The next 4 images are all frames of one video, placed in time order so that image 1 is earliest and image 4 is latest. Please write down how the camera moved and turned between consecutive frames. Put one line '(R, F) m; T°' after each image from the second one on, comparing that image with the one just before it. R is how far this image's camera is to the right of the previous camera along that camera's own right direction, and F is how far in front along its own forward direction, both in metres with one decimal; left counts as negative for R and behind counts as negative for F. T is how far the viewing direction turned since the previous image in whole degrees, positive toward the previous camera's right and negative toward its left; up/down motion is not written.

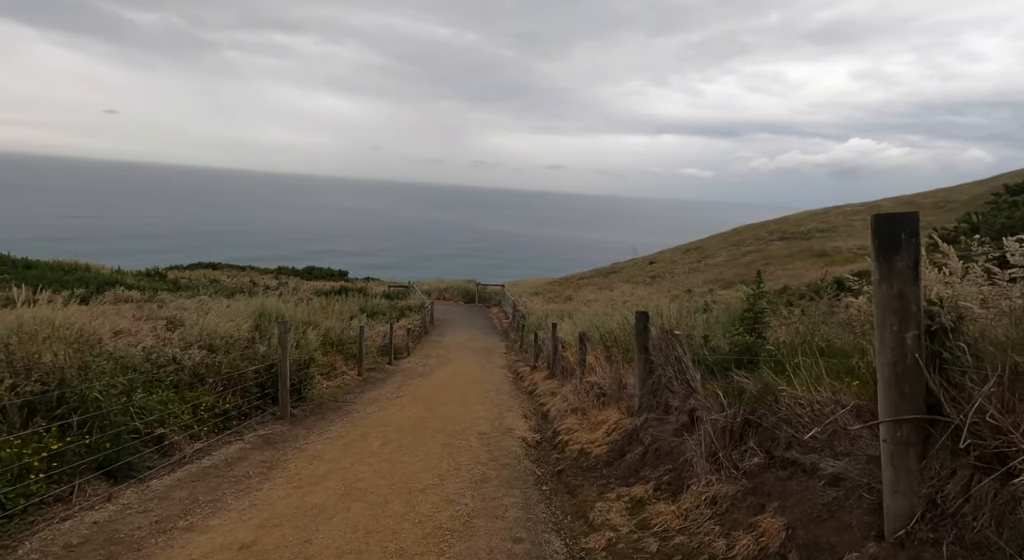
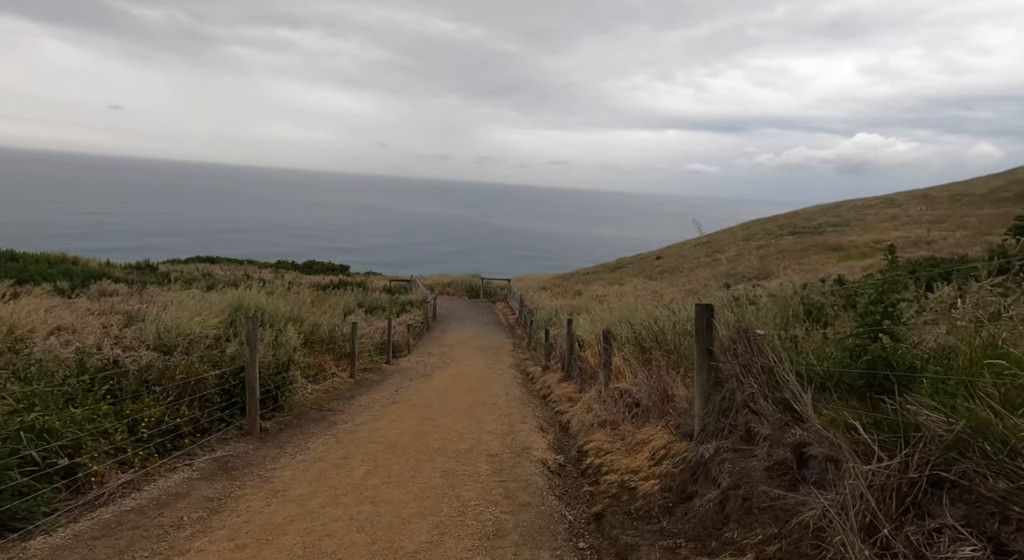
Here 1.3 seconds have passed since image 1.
(-0.1, +1.6) m; 0°
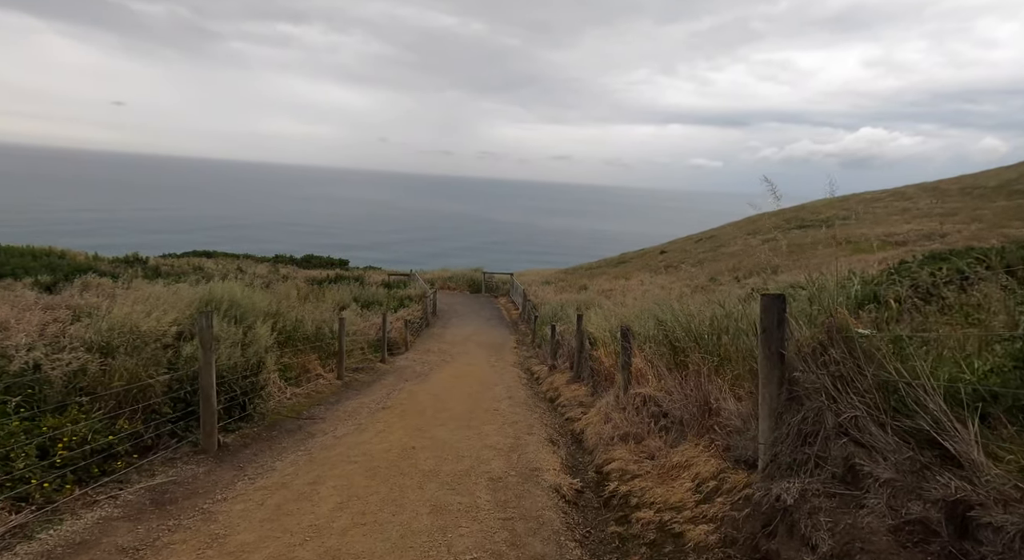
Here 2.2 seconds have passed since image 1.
(0.0, +1.3) m; 0°
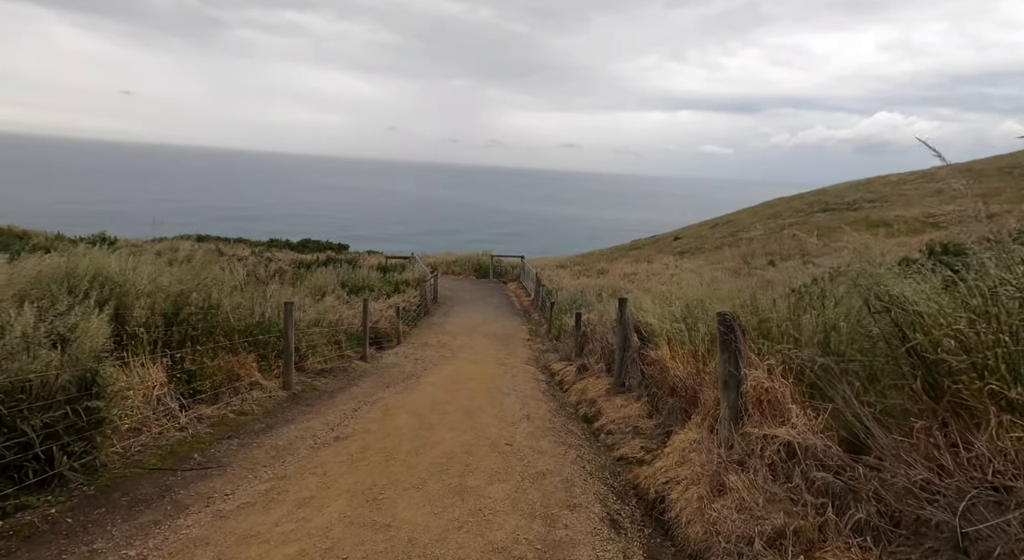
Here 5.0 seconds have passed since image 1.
(-0.1, +3.6) m; -1°
